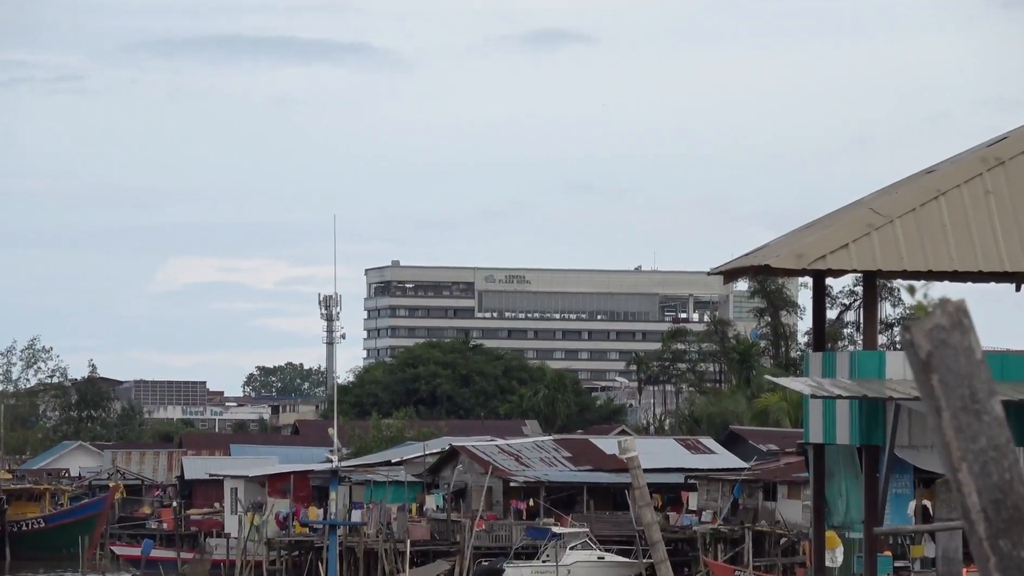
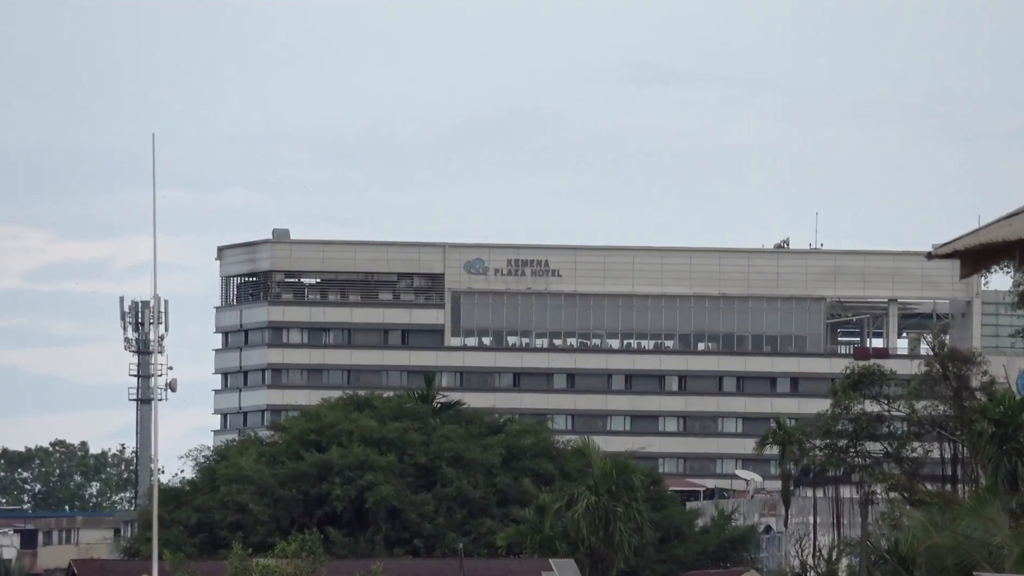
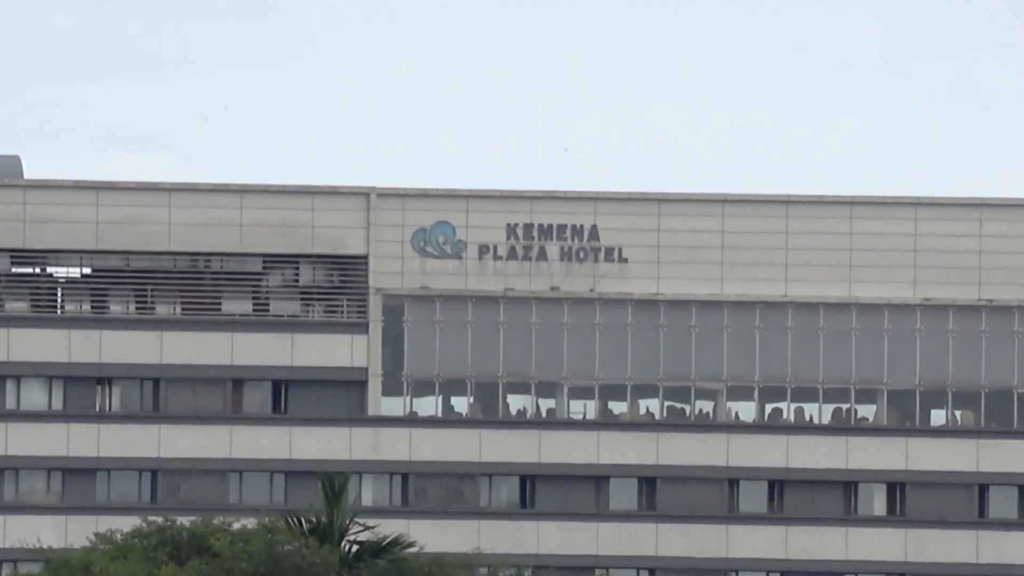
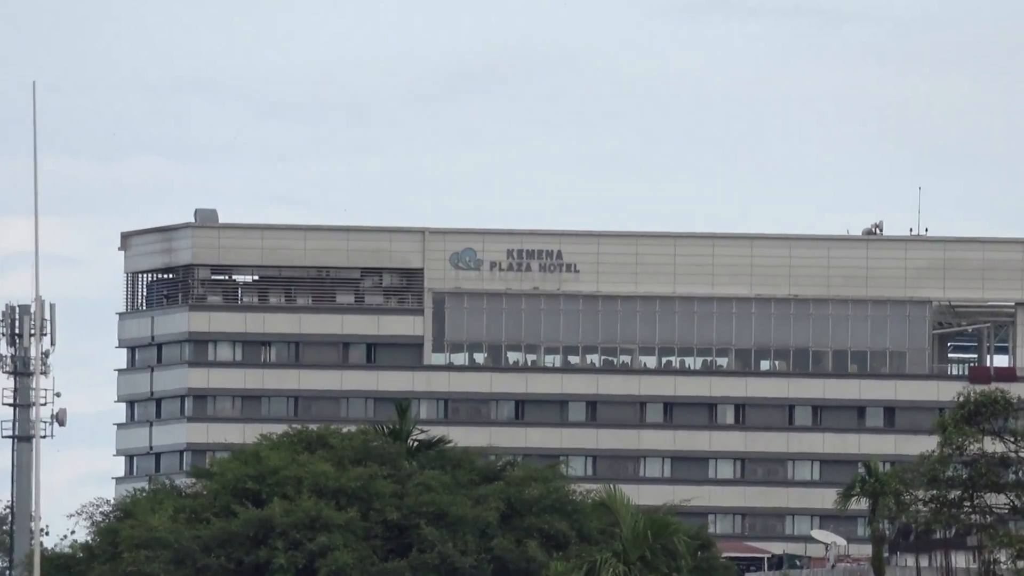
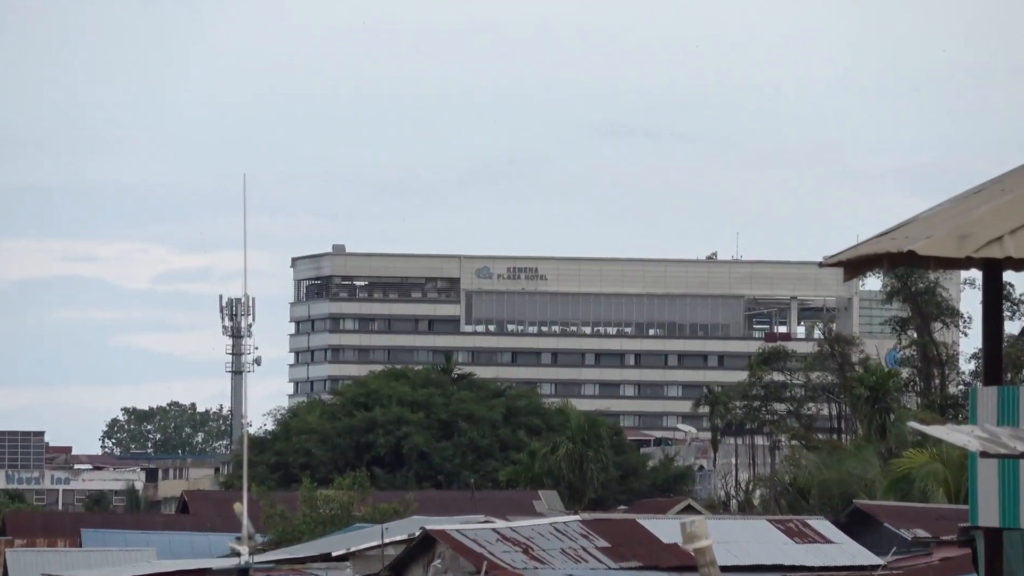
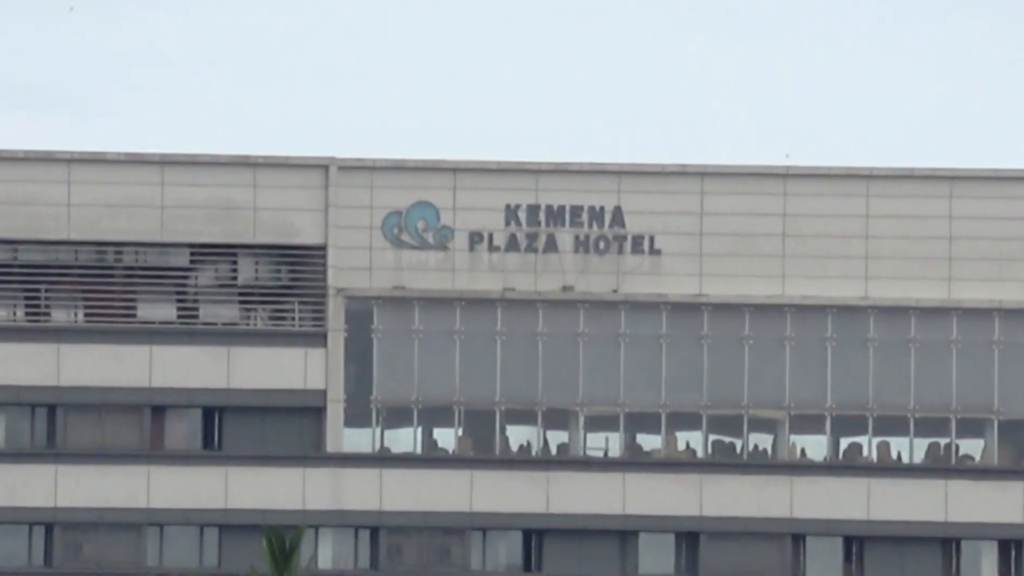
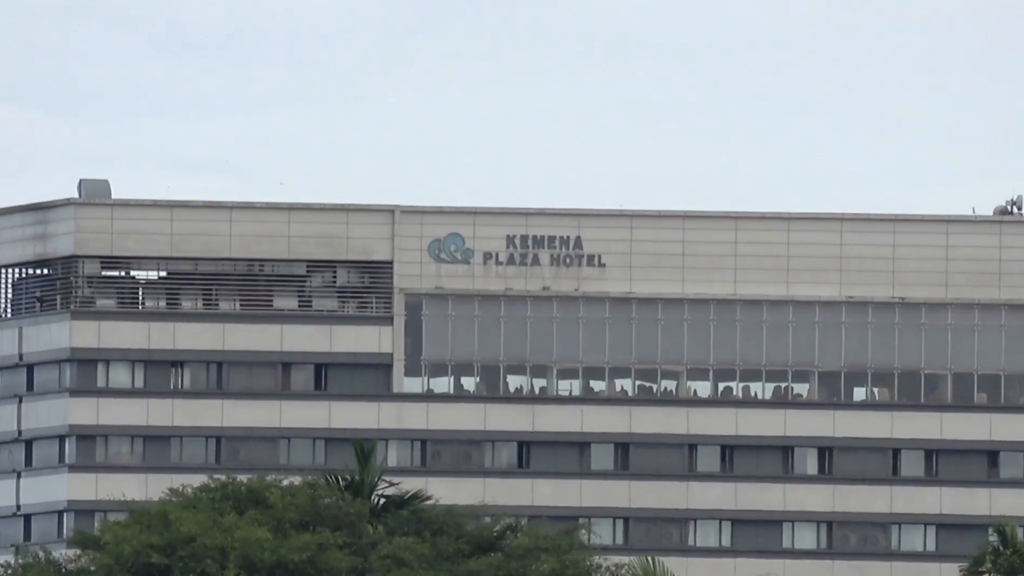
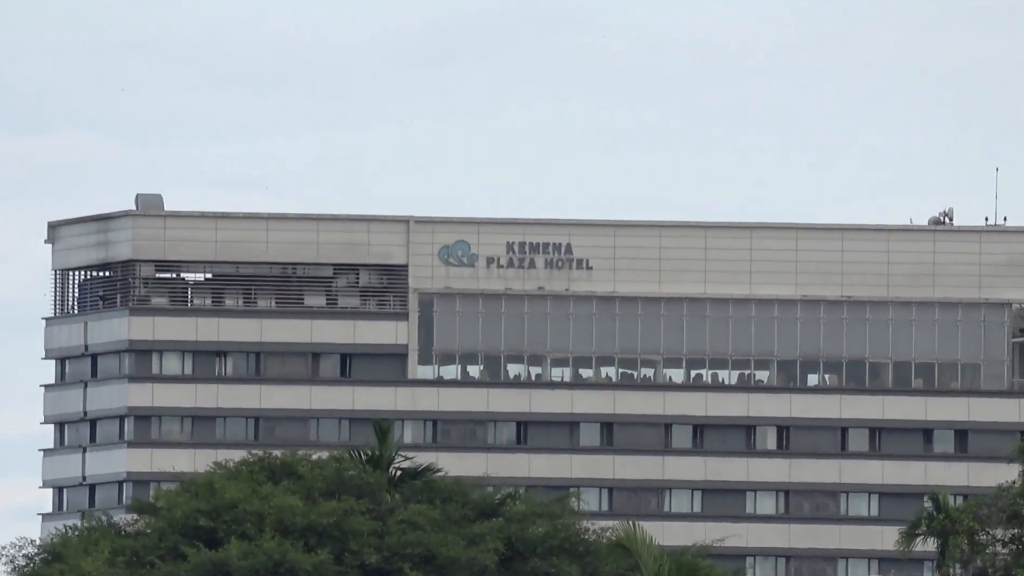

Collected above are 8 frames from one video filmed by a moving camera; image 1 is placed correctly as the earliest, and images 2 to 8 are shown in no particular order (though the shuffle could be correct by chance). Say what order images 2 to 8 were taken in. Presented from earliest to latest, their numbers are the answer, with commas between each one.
5, 2, 4, 8, 7, 3, 6
